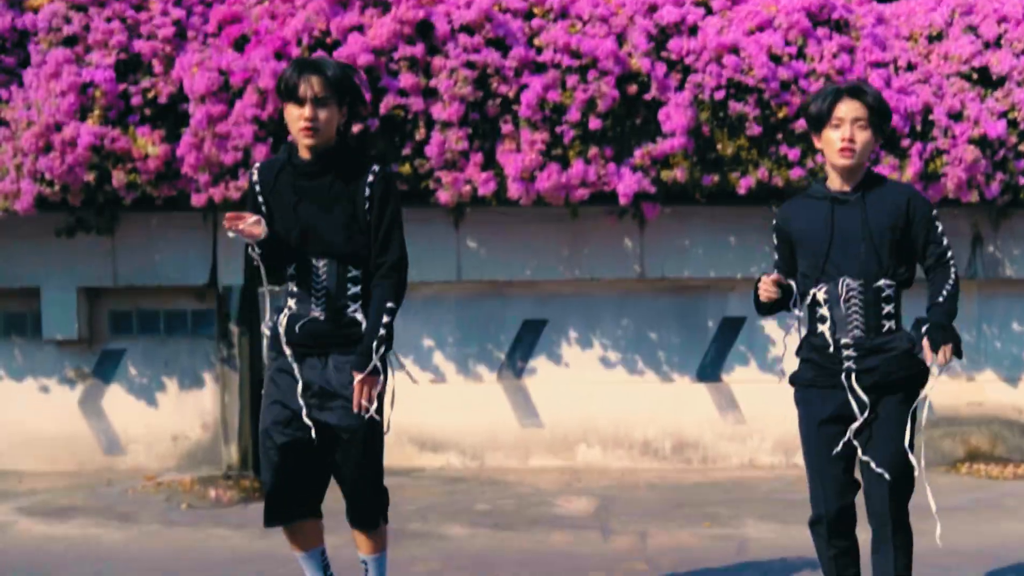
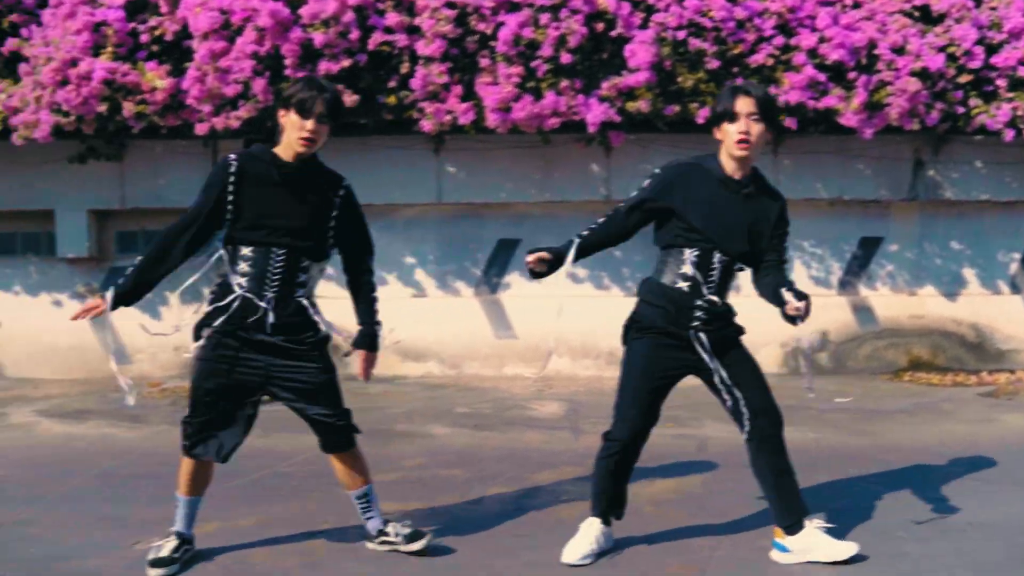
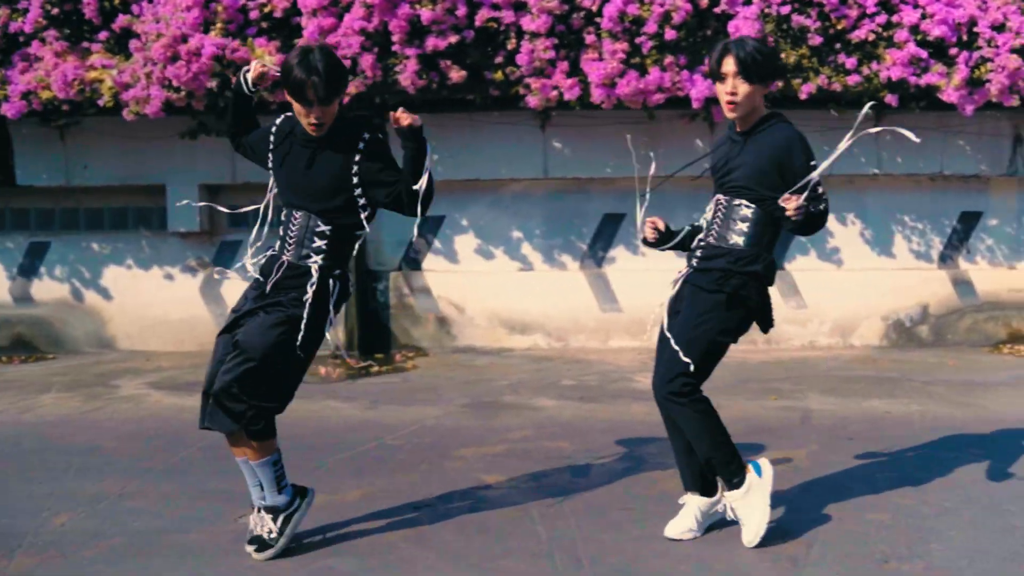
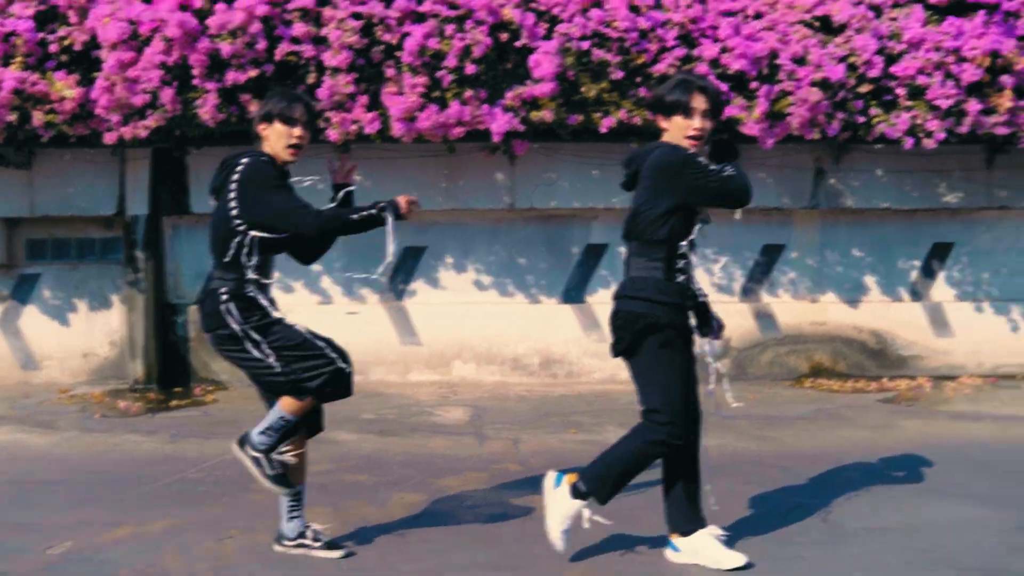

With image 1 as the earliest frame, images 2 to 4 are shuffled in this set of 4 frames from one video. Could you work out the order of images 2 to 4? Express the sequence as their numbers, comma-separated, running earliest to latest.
4, 2, 3
